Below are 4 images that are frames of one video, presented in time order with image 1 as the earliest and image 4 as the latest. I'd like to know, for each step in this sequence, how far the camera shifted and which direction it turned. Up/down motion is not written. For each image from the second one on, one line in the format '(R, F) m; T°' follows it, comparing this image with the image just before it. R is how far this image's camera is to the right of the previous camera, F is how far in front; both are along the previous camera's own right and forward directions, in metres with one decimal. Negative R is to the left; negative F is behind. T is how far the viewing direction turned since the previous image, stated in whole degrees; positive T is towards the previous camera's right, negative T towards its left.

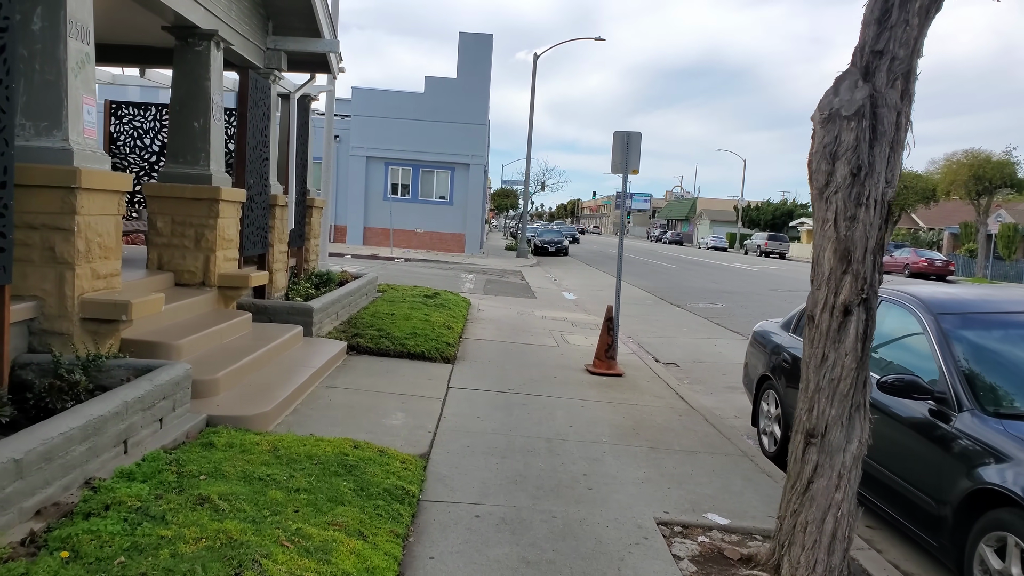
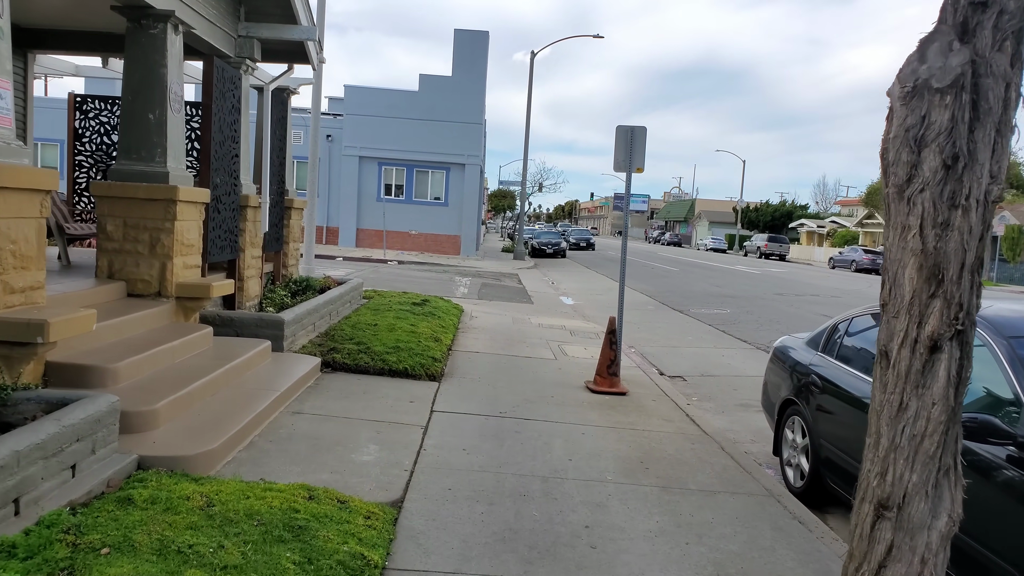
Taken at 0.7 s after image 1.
(0.0, +0.7) m; 0°
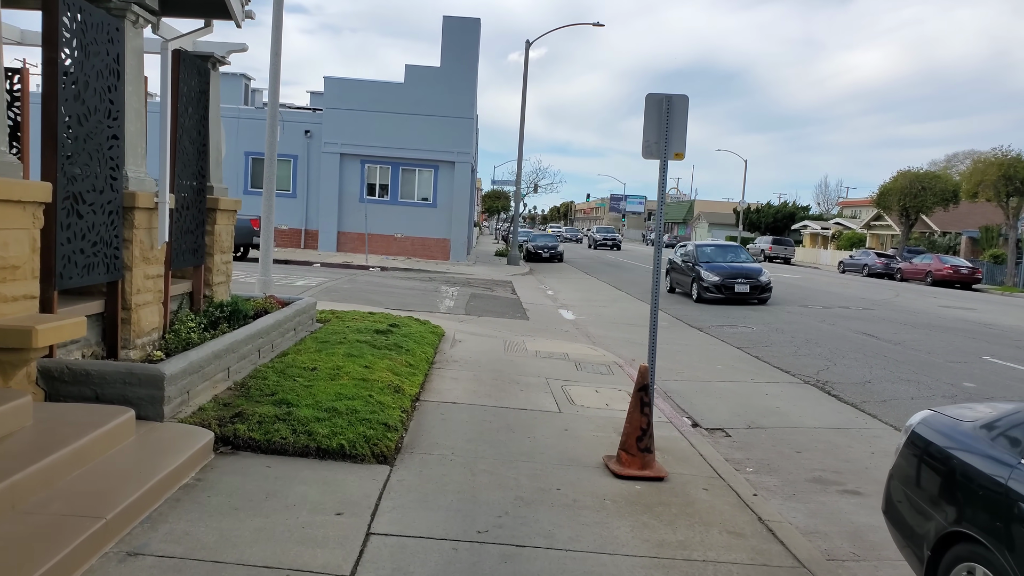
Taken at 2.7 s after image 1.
(+0.1, +2.2) m; 0°
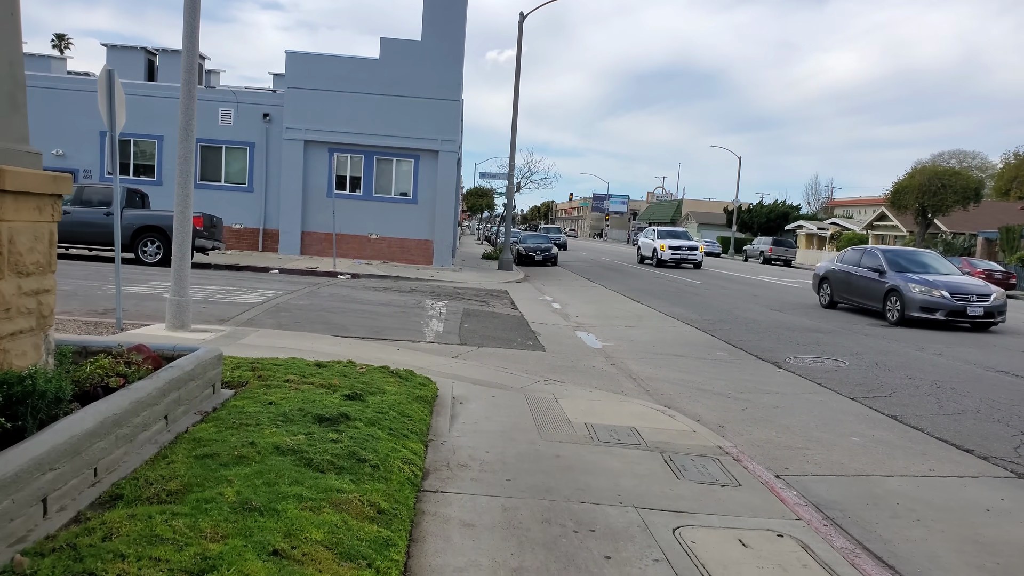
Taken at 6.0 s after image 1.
(-0.5, +3.7) m; +2°
